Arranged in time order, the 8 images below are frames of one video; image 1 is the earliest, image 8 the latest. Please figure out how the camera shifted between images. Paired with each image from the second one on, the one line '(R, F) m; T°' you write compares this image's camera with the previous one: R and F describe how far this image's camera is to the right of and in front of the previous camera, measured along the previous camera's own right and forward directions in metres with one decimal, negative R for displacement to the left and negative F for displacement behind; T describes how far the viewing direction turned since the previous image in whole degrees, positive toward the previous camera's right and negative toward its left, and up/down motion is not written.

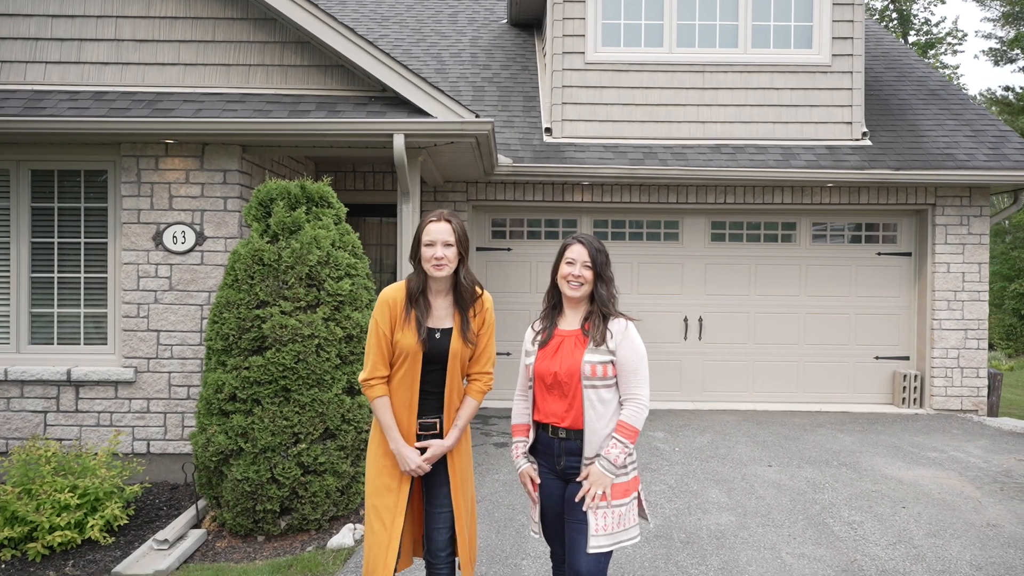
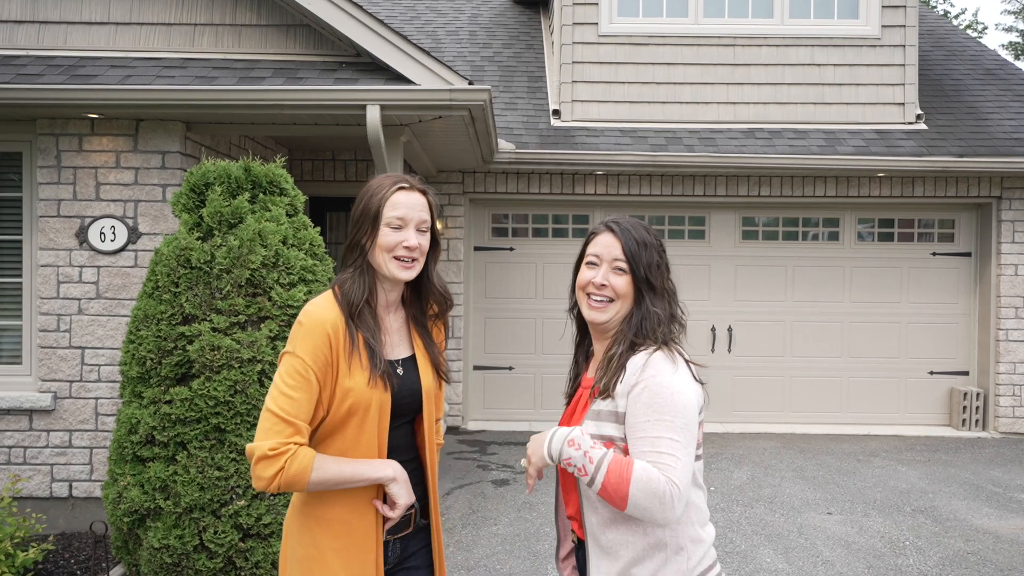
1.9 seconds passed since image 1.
(0.0, +1.0) m; 0°
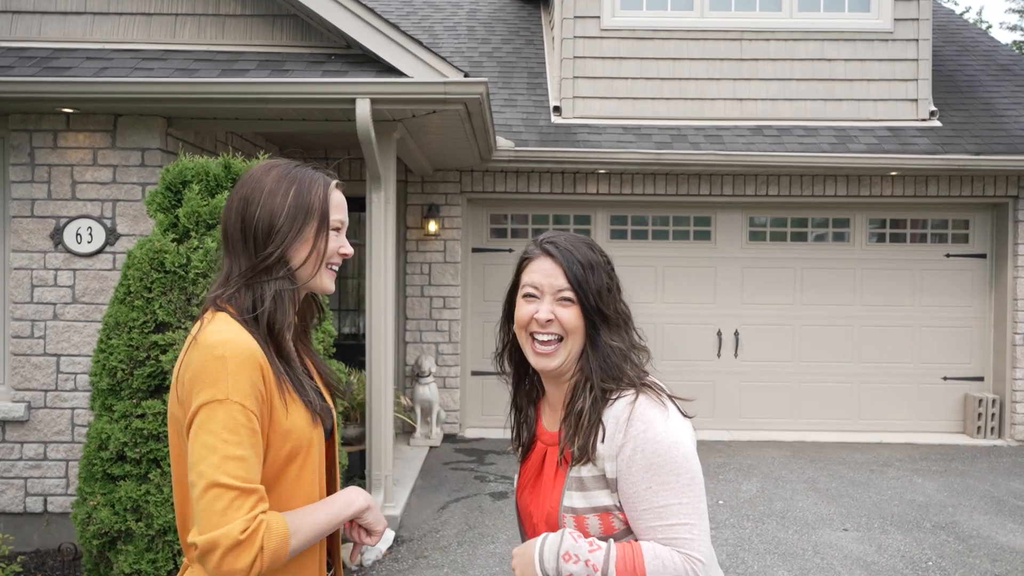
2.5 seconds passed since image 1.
(0.0, +0.2) m; 0°
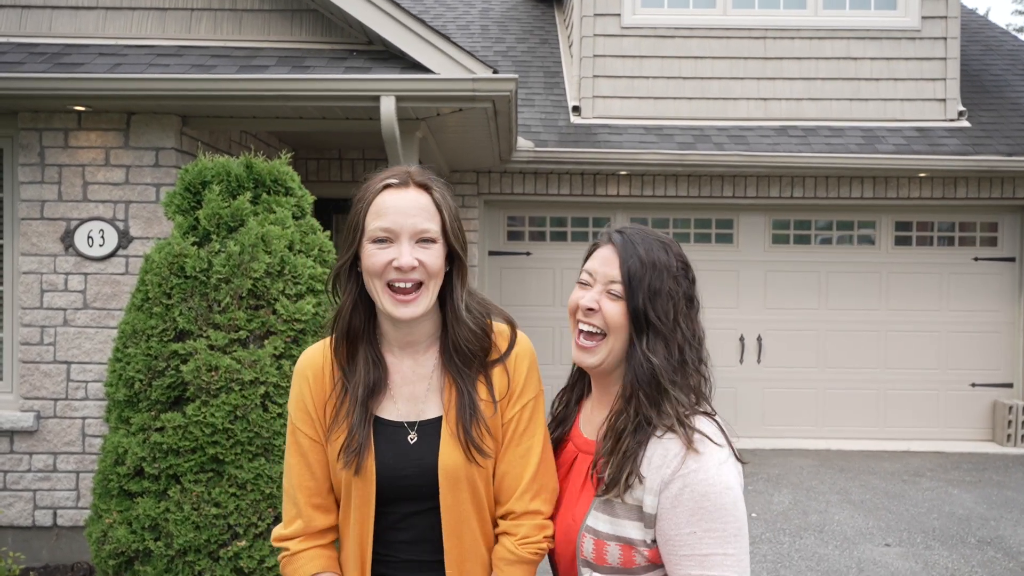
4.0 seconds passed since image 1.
(-0.2, +0.2) m; 0°
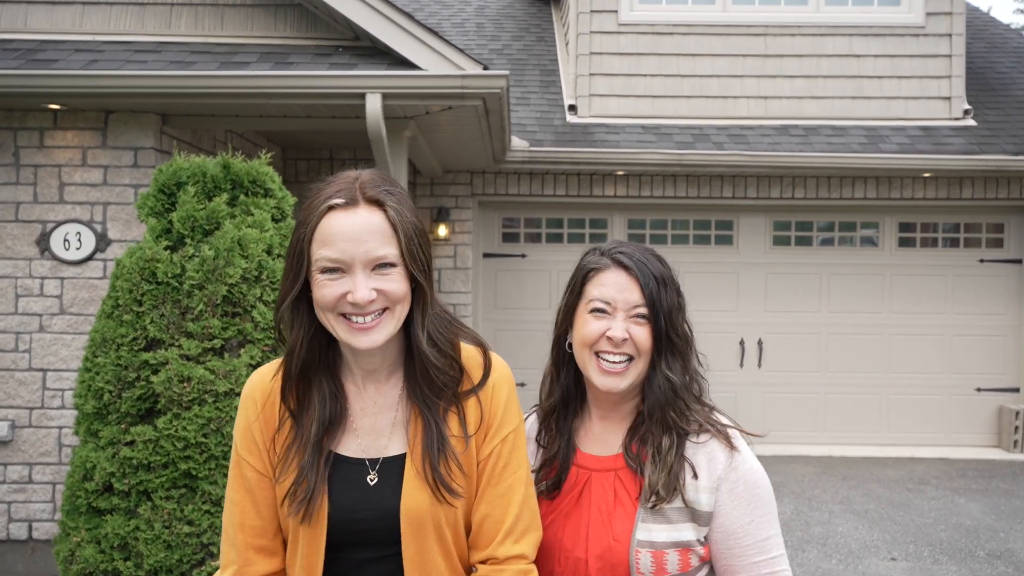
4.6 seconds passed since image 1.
(0.0, +0.1) m; 0°
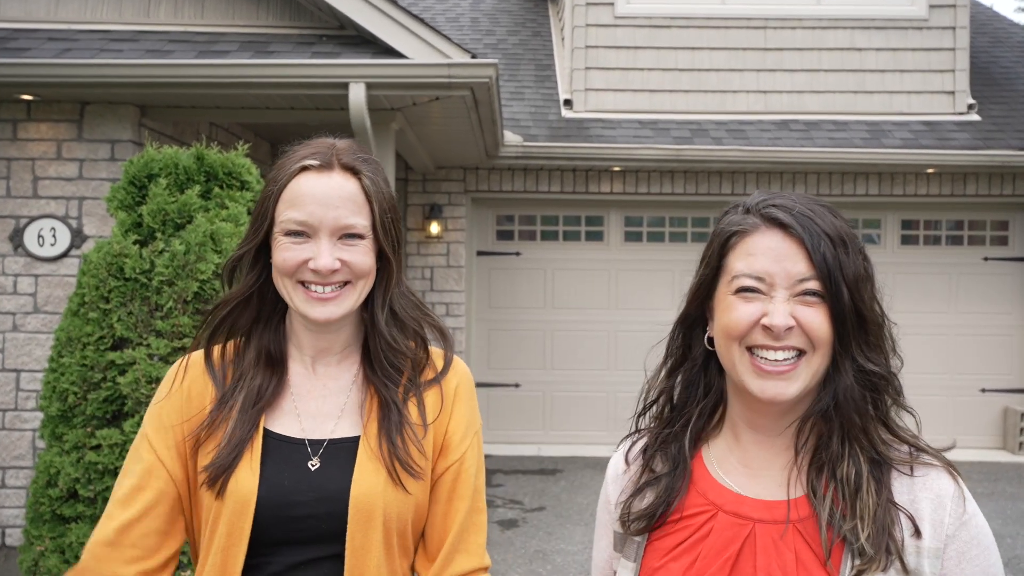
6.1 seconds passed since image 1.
(+0.1, +0.1) m; 0°
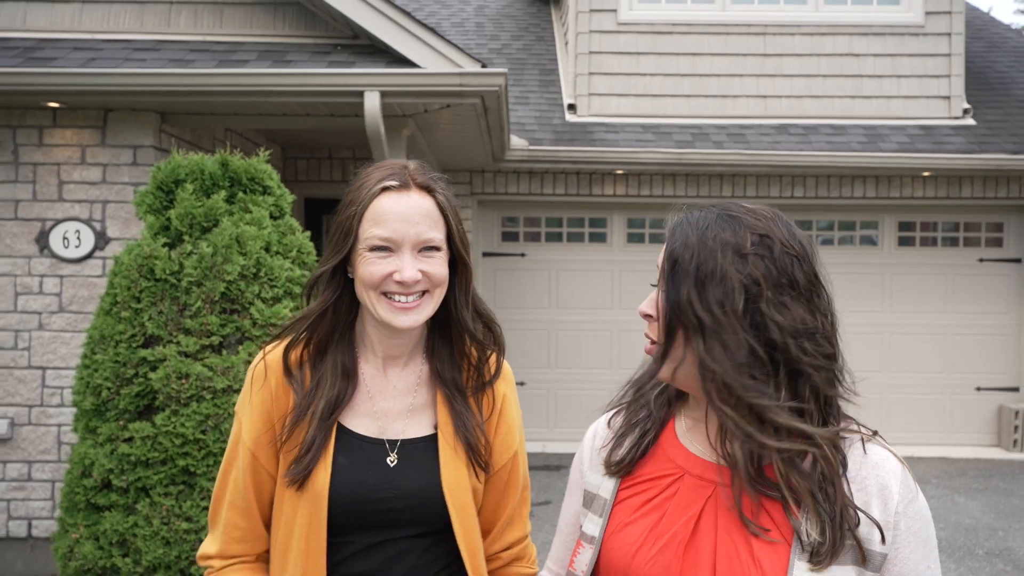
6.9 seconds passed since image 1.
(0.0, -0.1) m; 0°
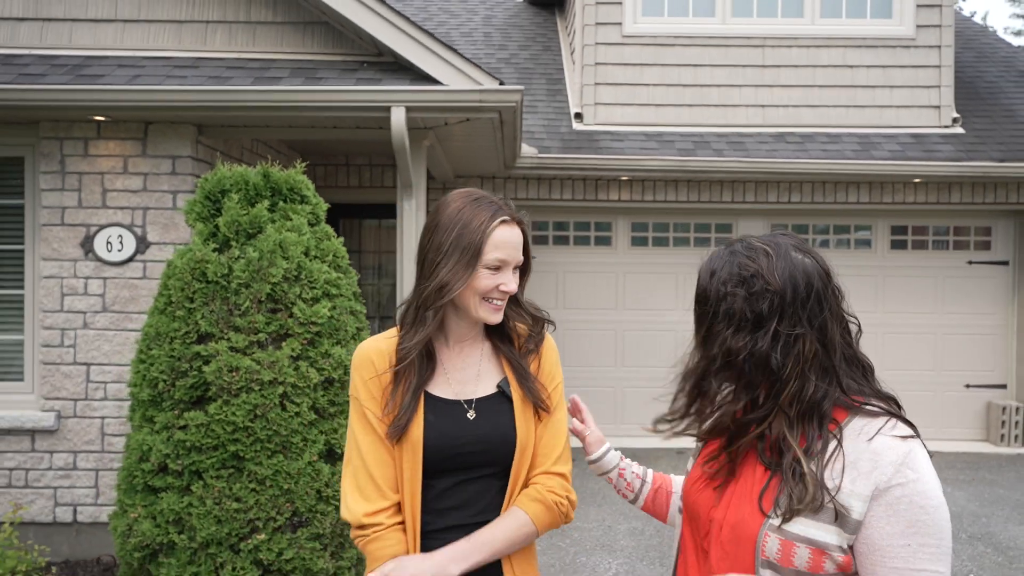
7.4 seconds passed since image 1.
(-0.1, -0.3) m; 0°
